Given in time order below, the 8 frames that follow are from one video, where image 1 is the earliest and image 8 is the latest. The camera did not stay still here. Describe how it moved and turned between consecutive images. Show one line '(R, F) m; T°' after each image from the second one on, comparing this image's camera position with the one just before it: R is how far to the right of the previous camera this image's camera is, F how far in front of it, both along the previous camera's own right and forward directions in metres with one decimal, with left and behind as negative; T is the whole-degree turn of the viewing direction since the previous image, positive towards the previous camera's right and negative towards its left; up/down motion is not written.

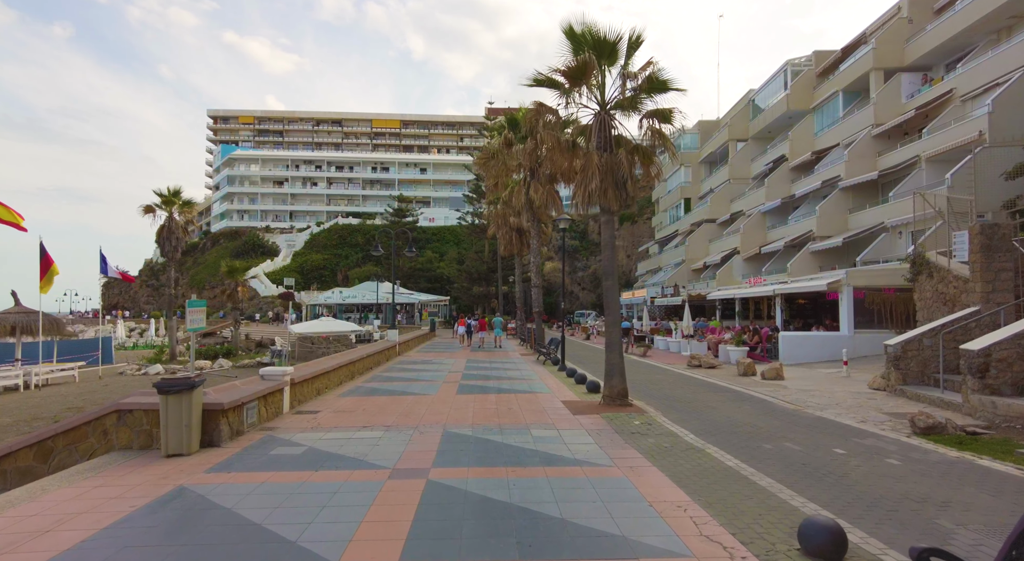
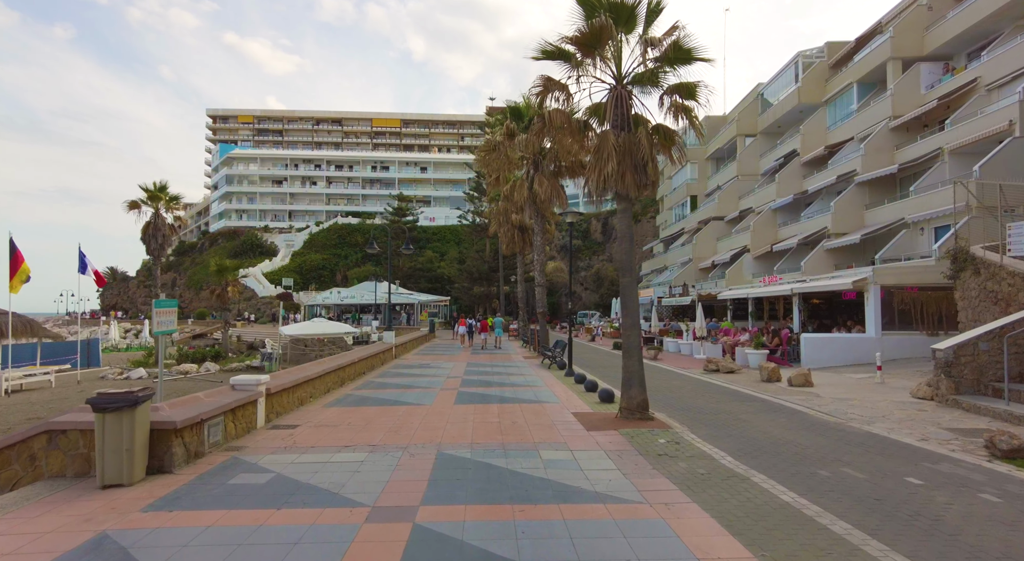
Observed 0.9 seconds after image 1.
(-0.1, +1.1) m; 0°
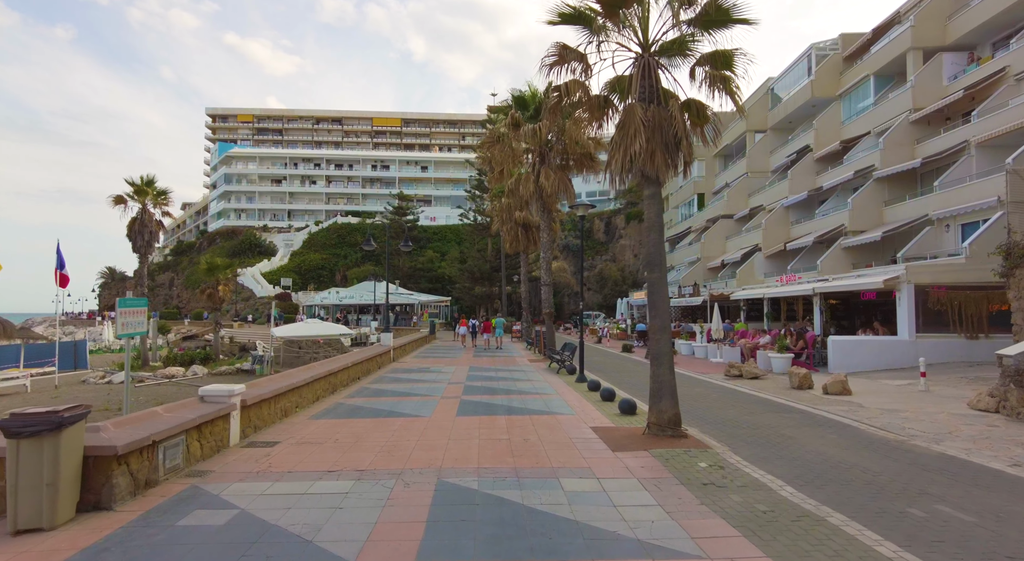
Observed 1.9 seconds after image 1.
(-0.1, +1.1) m; 0°
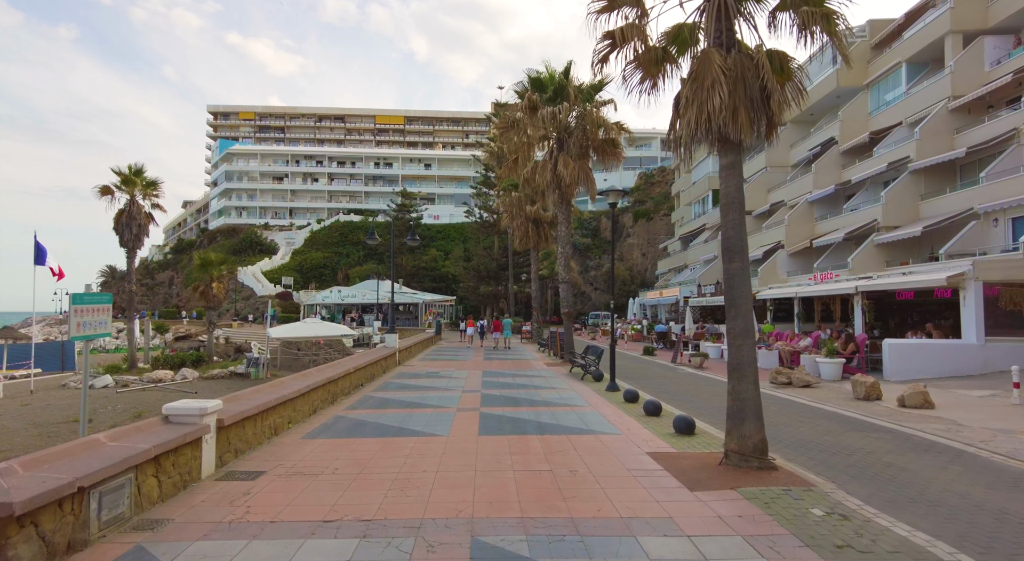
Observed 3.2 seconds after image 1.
(-0.4, +1.5) m; 0°
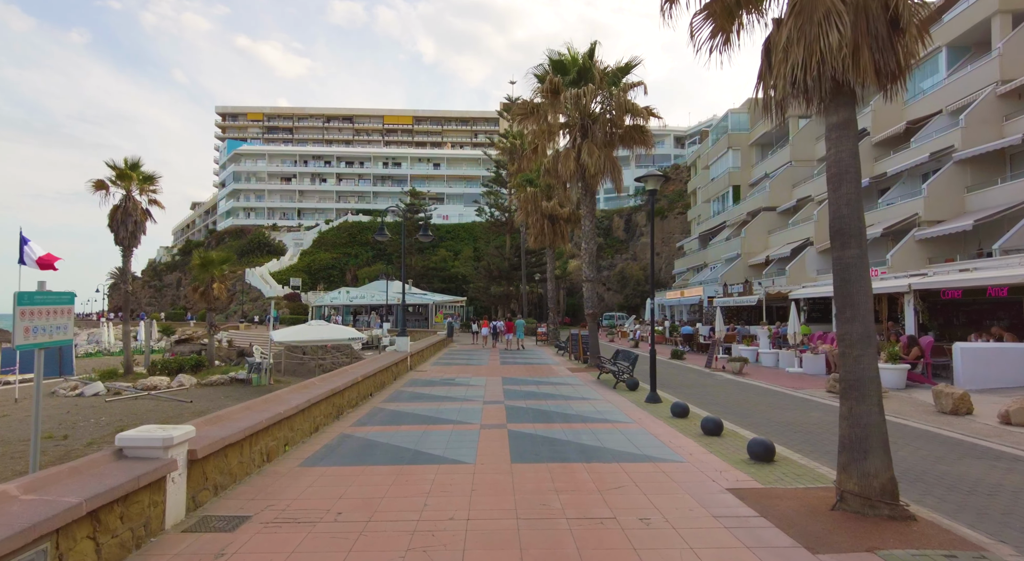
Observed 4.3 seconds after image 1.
(-0.4, +1.4) m; -1°
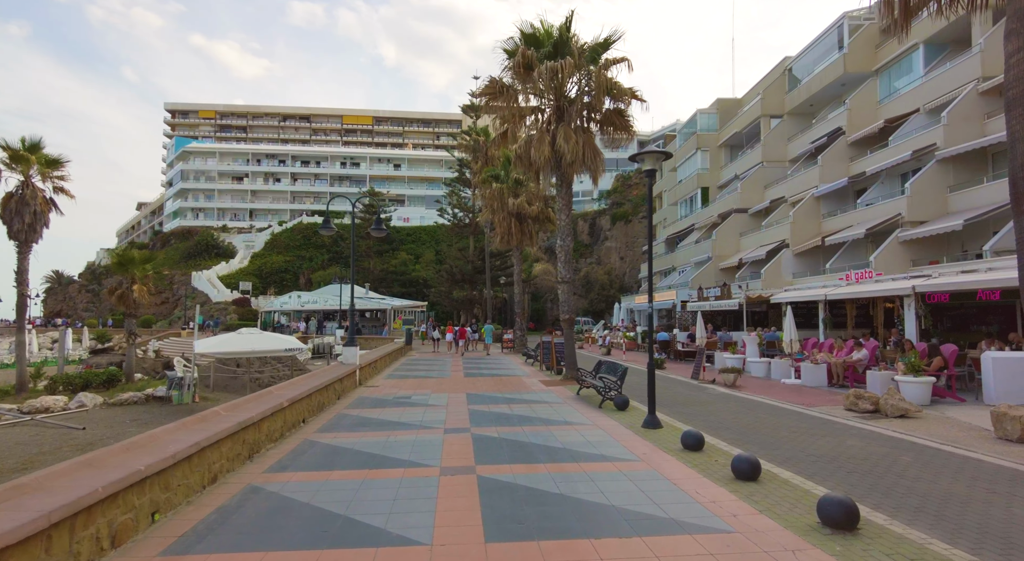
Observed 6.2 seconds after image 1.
(-0.1, +2.1) m; +4°
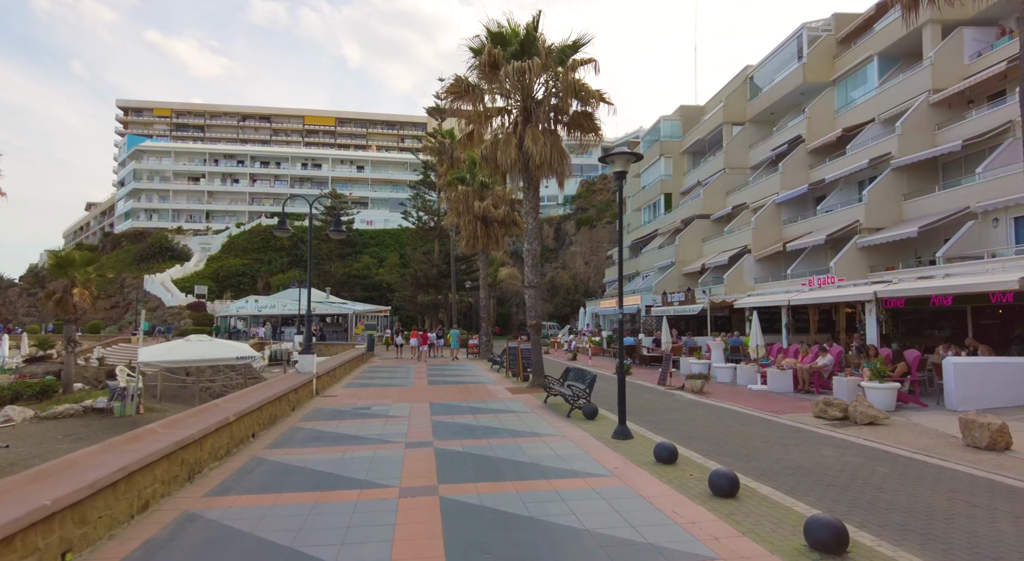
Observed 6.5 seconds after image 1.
(0.0, +0.4) m; +4°
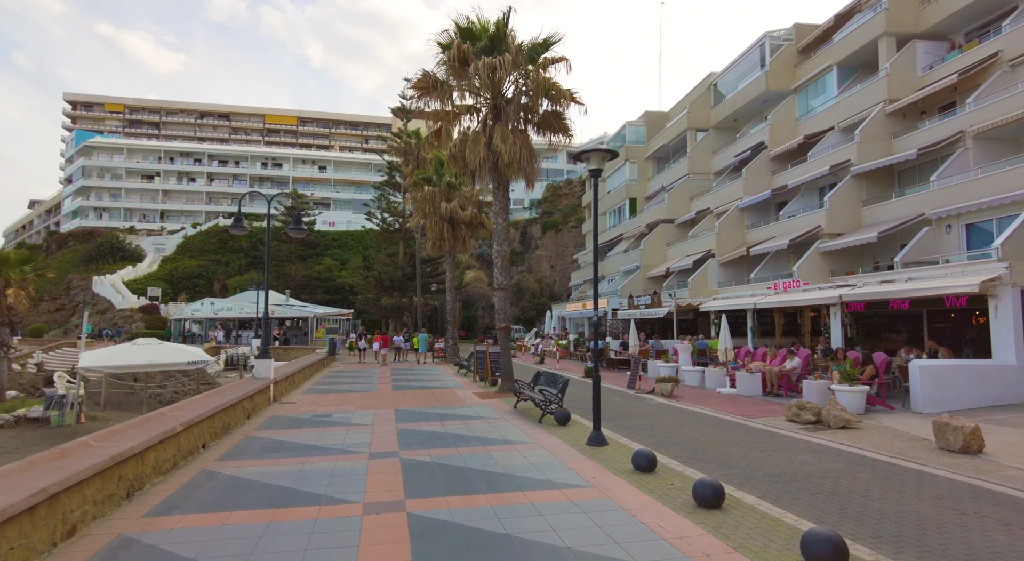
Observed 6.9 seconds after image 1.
(-0.1, +0.4) m; +4°
